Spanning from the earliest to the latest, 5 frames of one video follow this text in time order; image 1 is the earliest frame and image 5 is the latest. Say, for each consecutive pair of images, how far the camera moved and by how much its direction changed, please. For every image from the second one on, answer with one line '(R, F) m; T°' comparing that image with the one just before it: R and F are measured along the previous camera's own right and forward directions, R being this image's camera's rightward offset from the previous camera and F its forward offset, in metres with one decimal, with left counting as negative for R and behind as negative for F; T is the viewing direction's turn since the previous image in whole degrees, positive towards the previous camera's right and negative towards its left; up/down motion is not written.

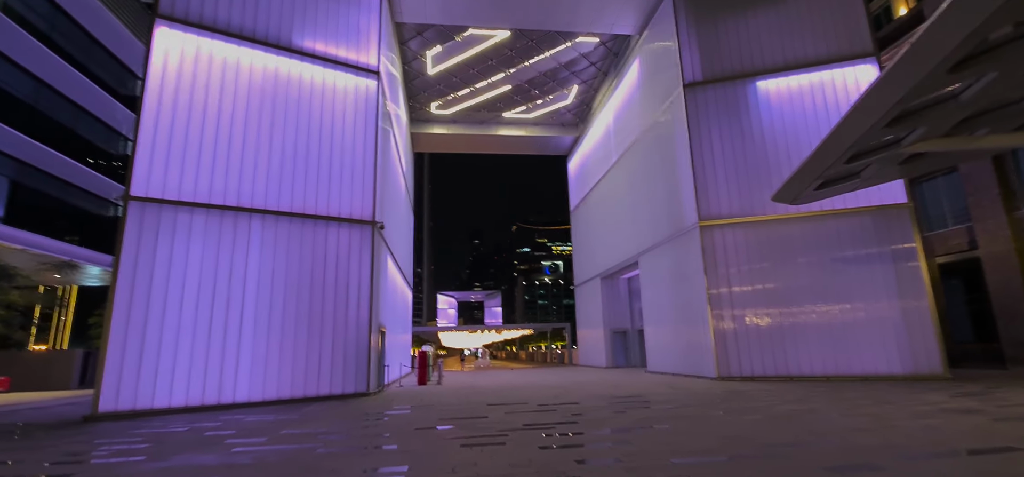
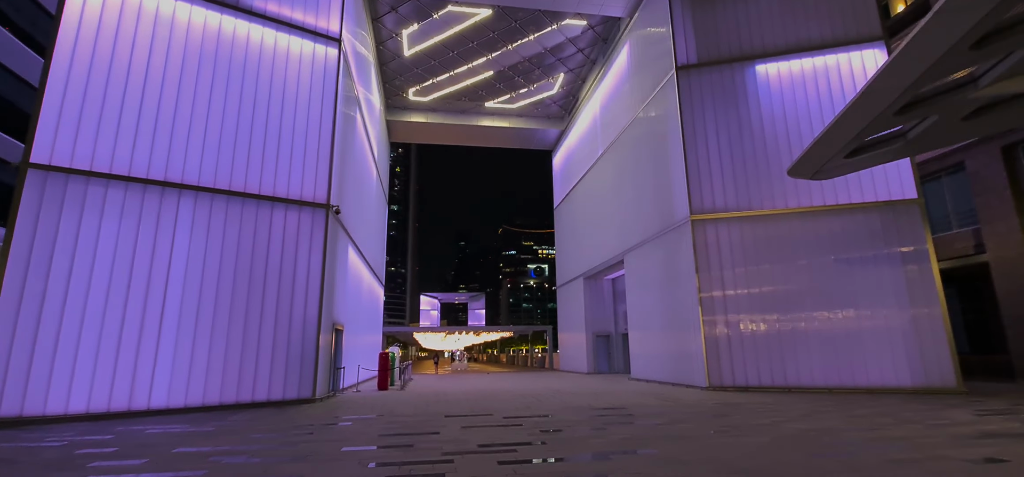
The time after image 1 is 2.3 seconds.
(+0.3, +1.2) m; +2°
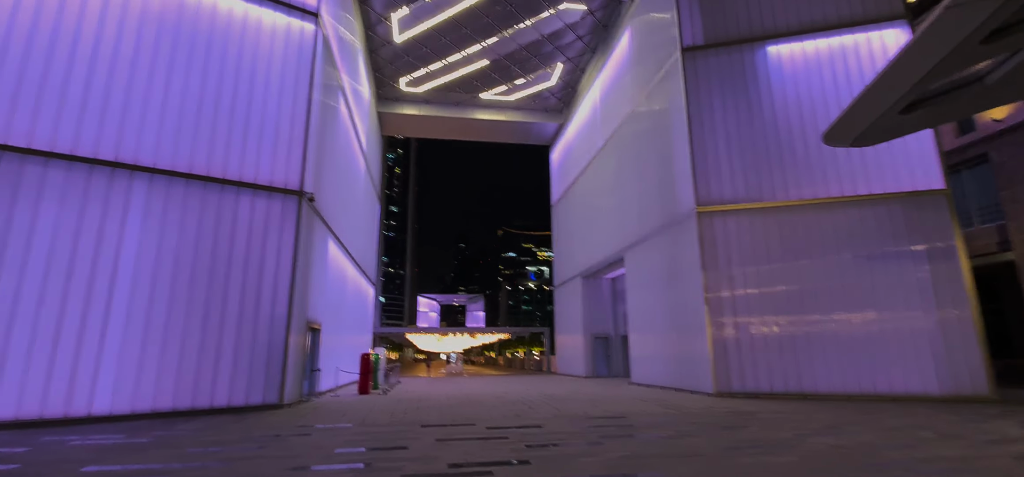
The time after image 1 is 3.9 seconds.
(+0.2, +0.9) m; 0°
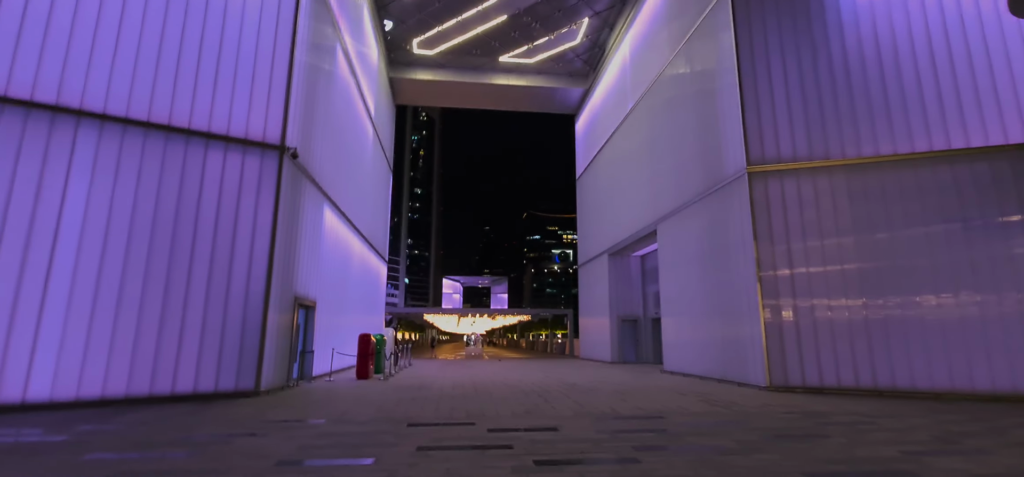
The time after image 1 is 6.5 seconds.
(+0.2, +1.4) m; -3°
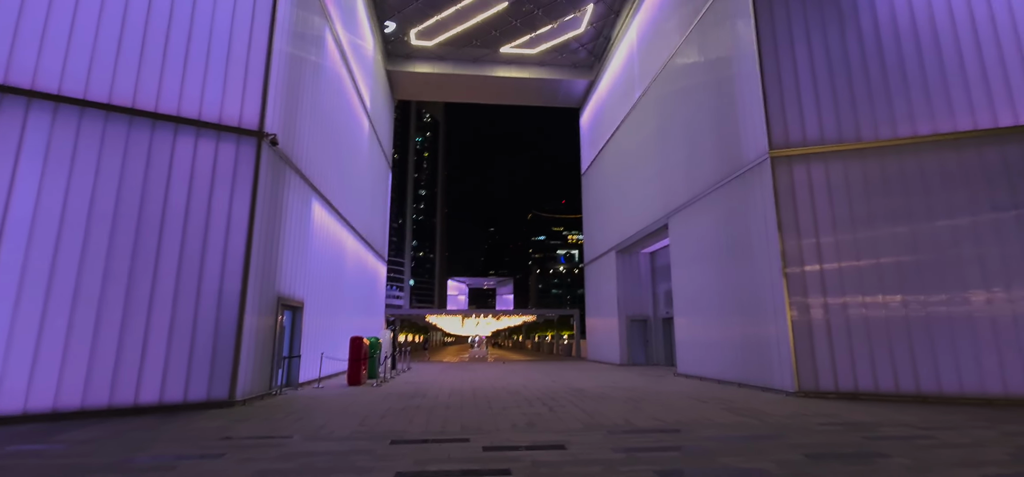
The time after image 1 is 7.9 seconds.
(+0.1, +0.7) m; -1°
